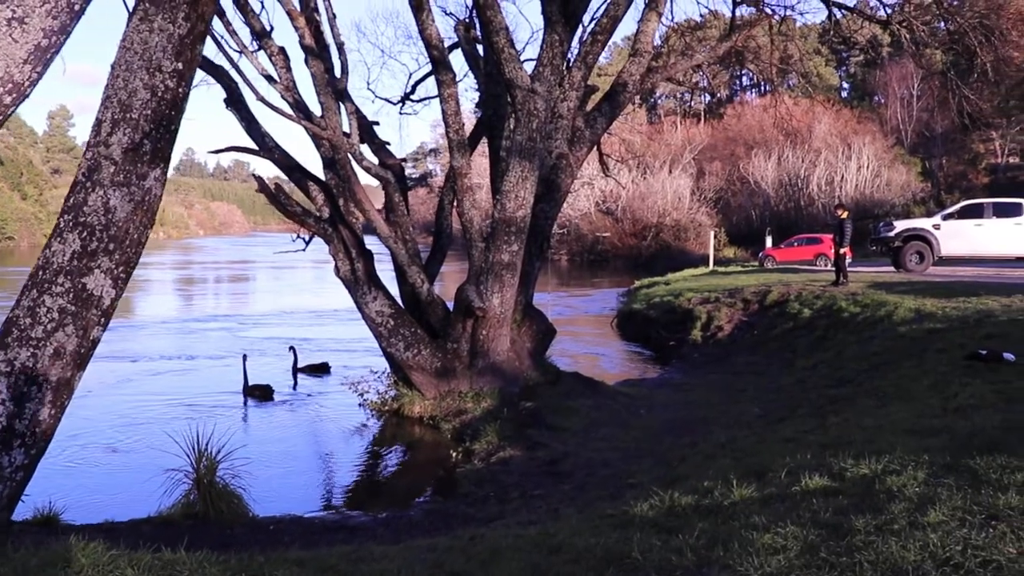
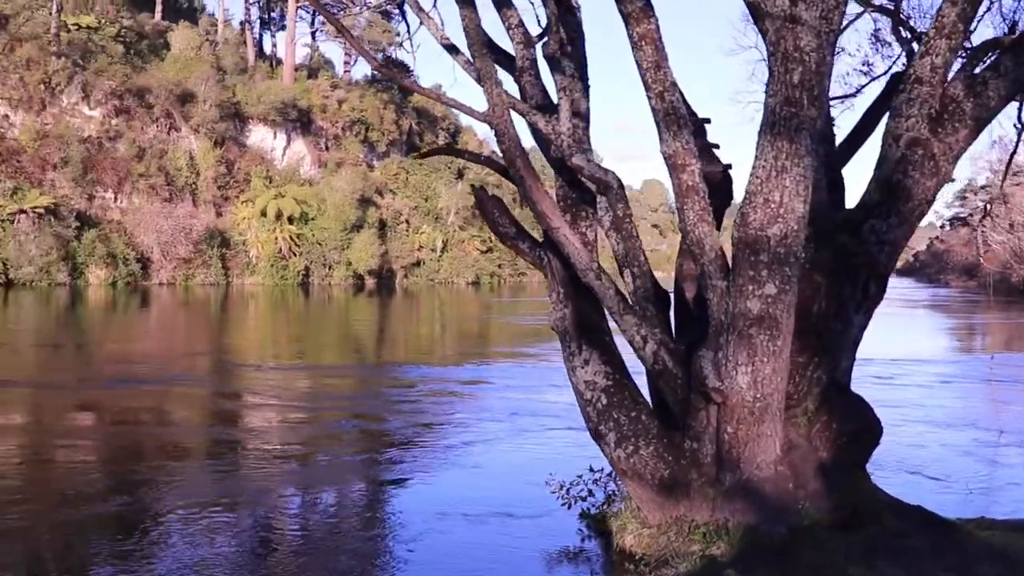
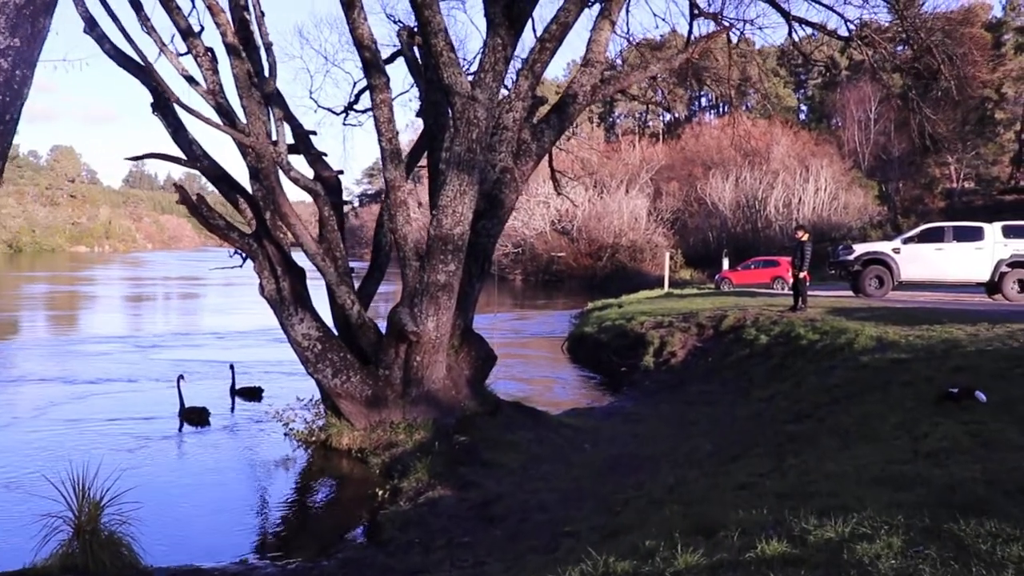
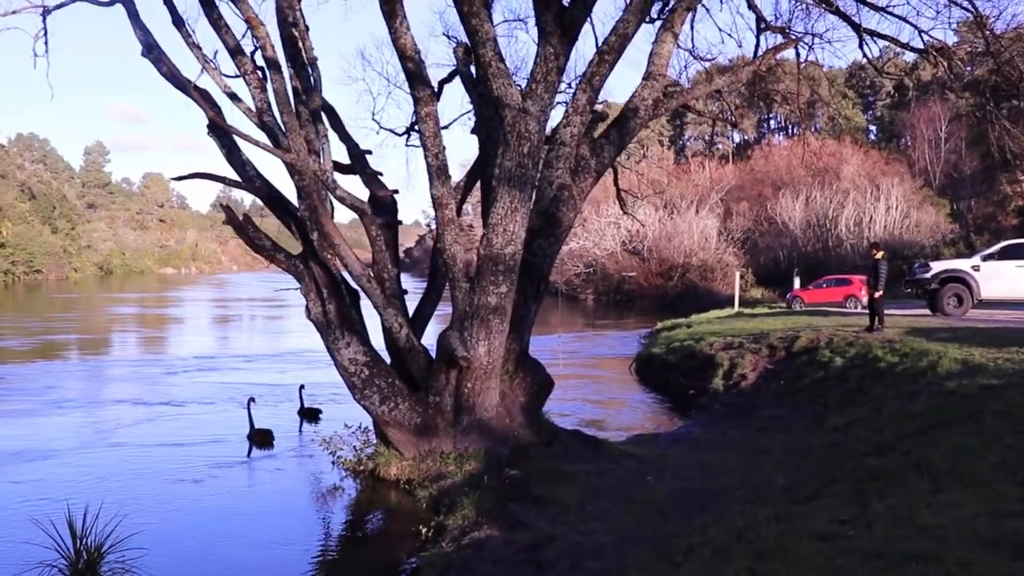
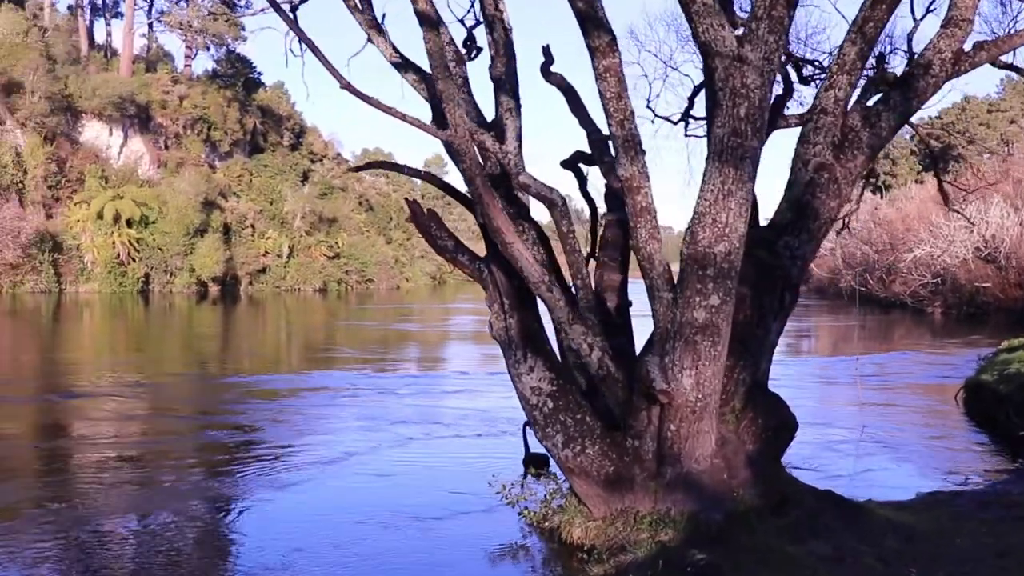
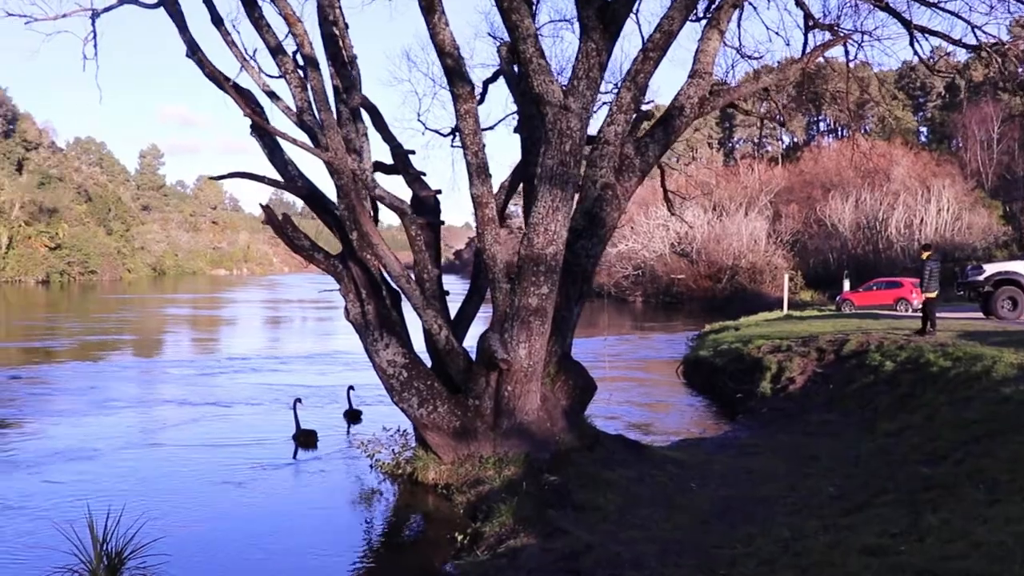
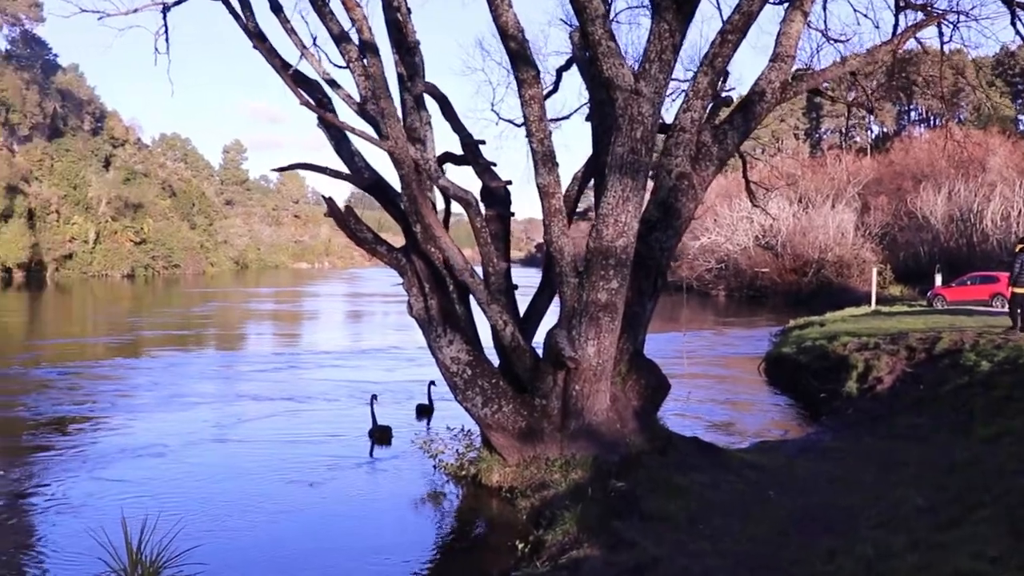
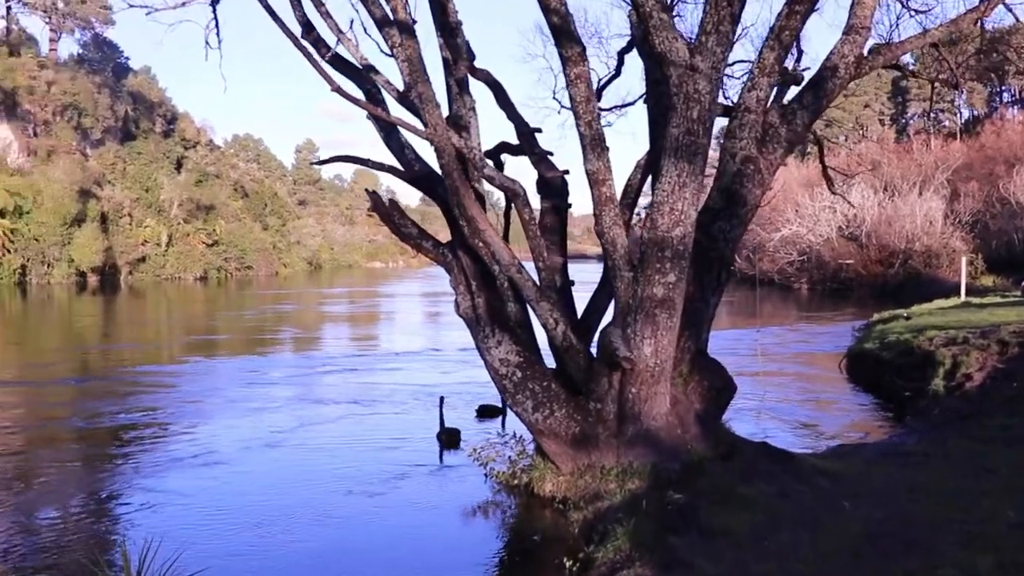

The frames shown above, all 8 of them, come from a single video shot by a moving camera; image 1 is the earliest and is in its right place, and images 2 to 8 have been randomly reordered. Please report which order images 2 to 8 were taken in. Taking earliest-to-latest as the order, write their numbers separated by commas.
3, 4, 6, 7, 8, 5, 2
